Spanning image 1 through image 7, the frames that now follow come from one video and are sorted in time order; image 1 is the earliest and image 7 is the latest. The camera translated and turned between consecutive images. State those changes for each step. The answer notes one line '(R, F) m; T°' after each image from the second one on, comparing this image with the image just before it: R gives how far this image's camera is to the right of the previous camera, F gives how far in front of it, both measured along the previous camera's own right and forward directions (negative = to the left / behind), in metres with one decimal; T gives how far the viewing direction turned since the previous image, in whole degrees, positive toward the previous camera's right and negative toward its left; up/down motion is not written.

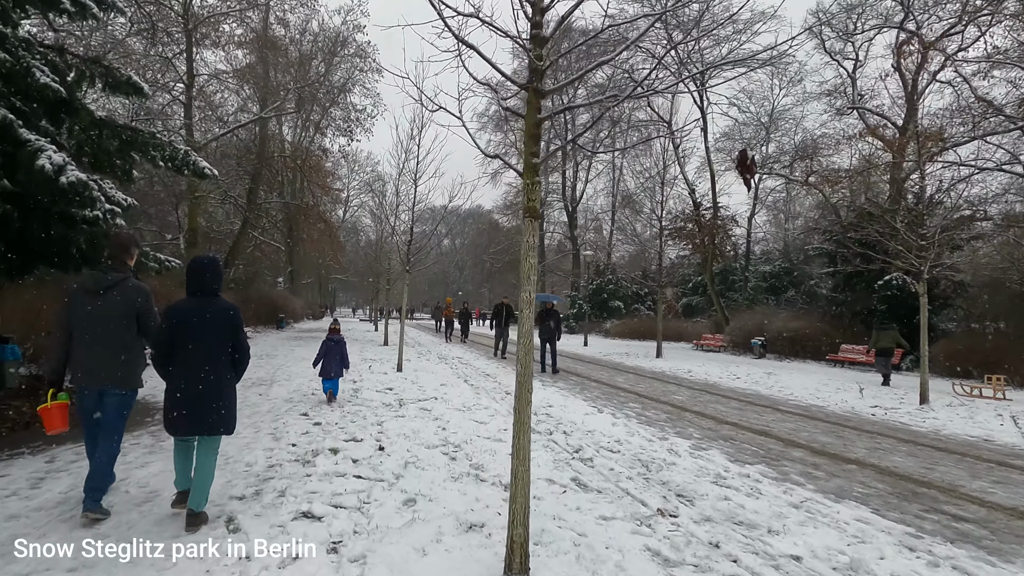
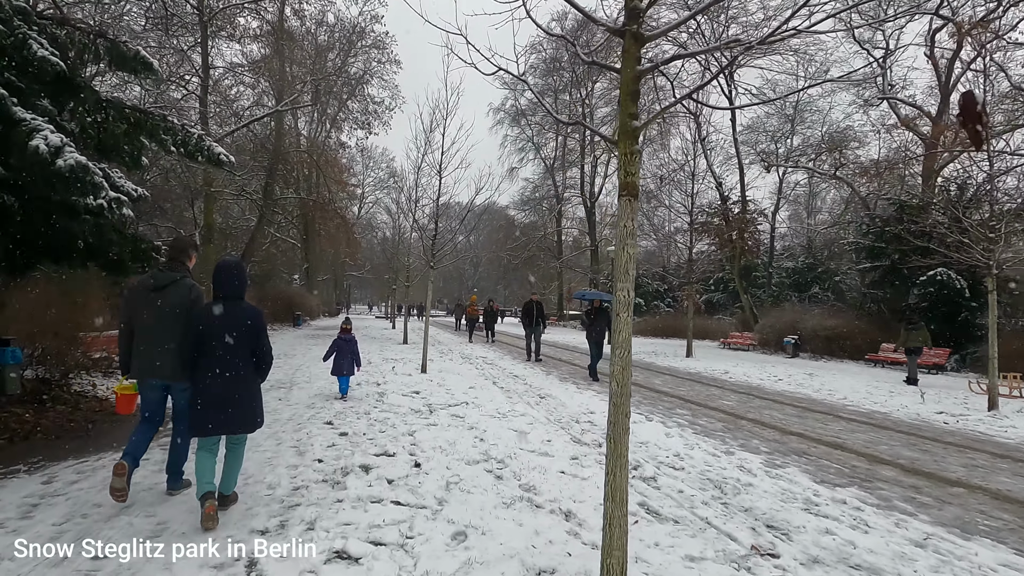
(-0.3, +0.6) m; -1°
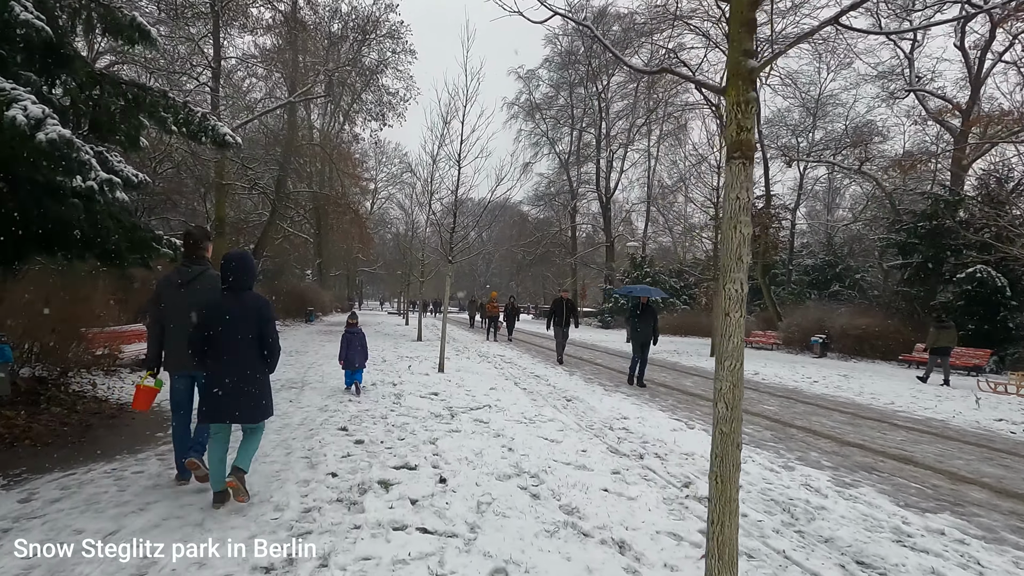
(-0.2, +0.5) m; -1°
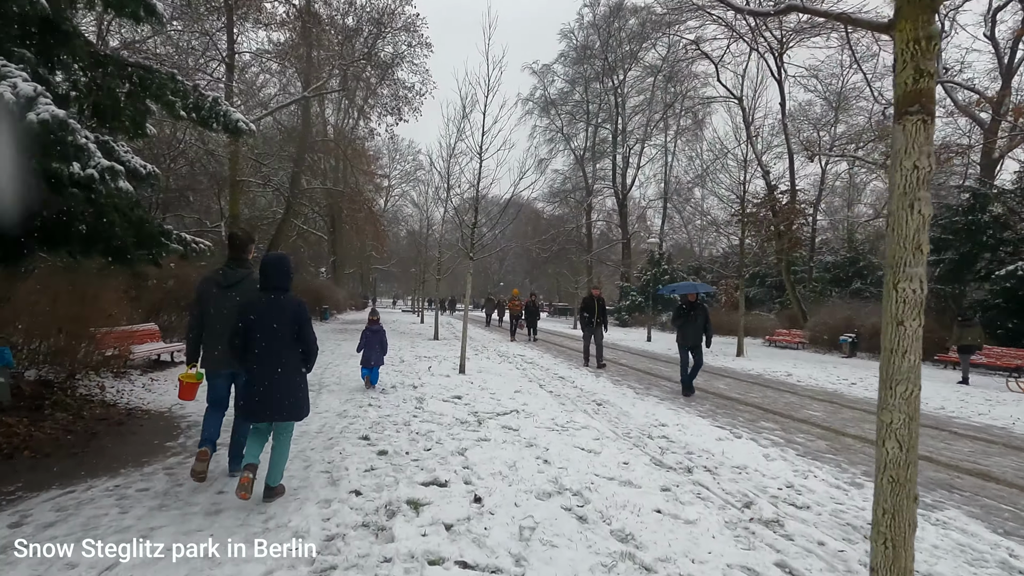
(-0.2, +0.4) m; -1°
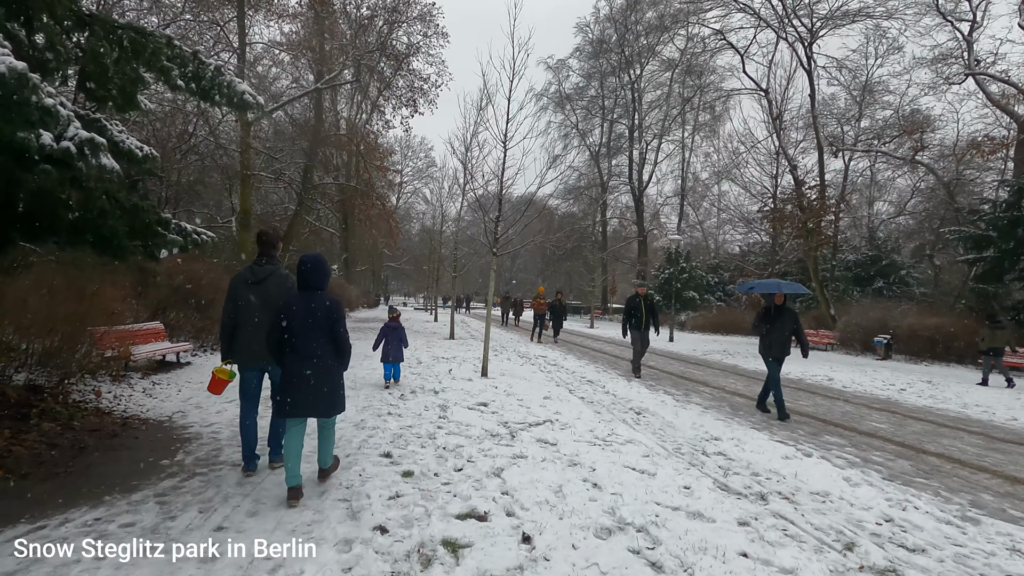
(-0.2, +0.6) m; -1°
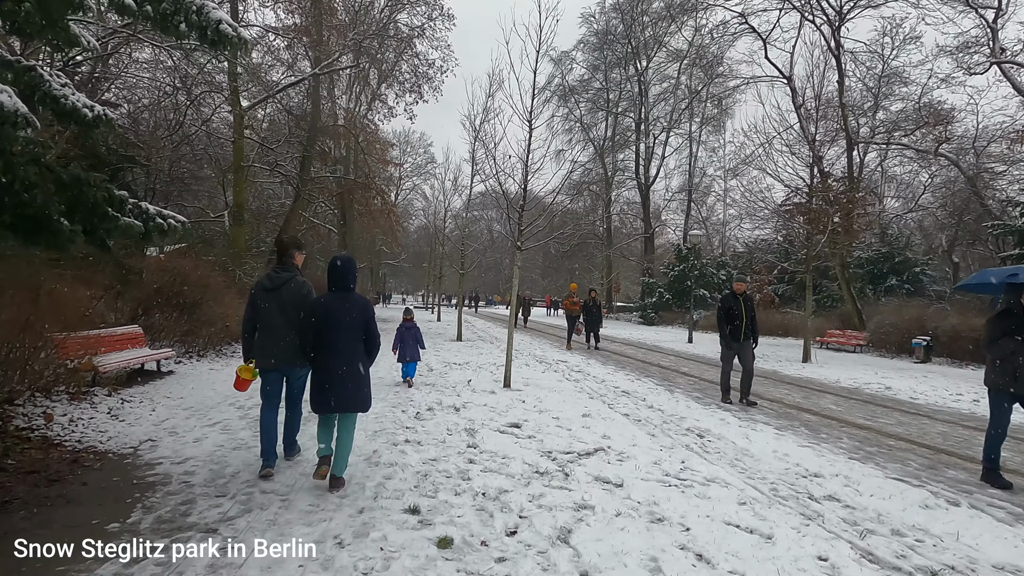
(-0.3, +1.1) m; 0°
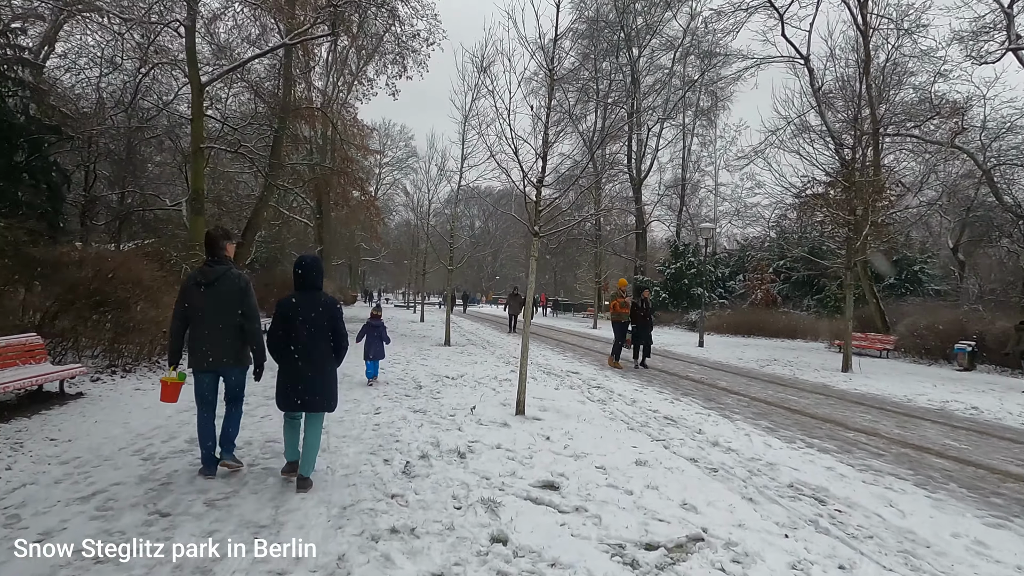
(-0.3, +1.8) m; +2°
